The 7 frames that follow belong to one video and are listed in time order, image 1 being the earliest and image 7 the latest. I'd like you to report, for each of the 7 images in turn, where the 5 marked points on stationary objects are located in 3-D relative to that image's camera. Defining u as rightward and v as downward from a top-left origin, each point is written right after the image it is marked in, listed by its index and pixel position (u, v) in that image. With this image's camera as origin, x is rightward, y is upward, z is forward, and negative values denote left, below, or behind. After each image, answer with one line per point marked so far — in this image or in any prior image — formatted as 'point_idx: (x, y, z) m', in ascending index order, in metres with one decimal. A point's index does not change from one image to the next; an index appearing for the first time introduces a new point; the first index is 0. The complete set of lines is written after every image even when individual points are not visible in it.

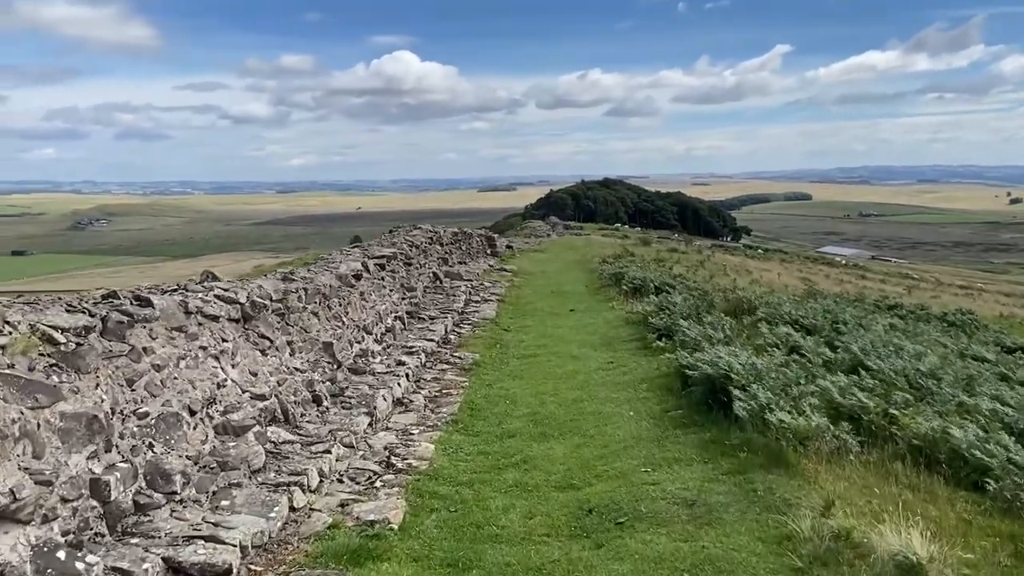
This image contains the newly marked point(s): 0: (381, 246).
0: (-3.2, +1.0, +19.9) m
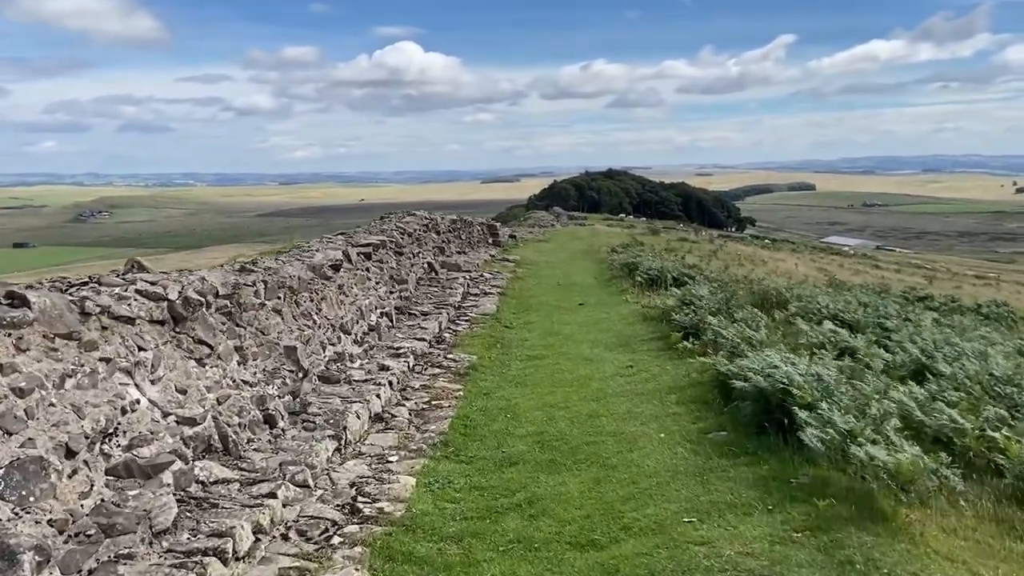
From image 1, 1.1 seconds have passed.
0: (-3.2, +1.2, +17.8) m
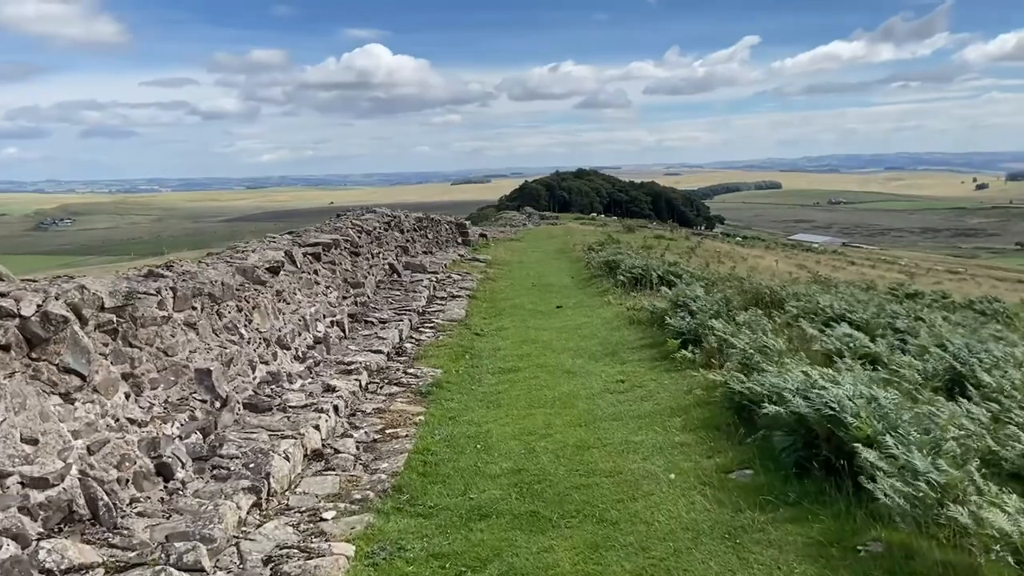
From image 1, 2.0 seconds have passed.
0: (-3.8, +1.1, +15.9) m
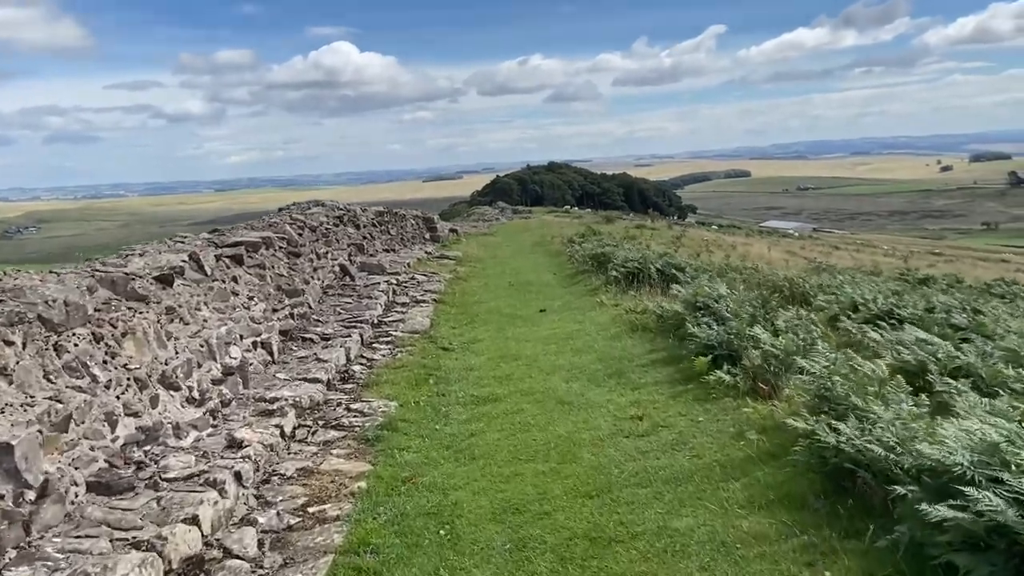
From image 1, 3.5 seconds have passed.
0: (-4.3, +0.9, +13.0) m
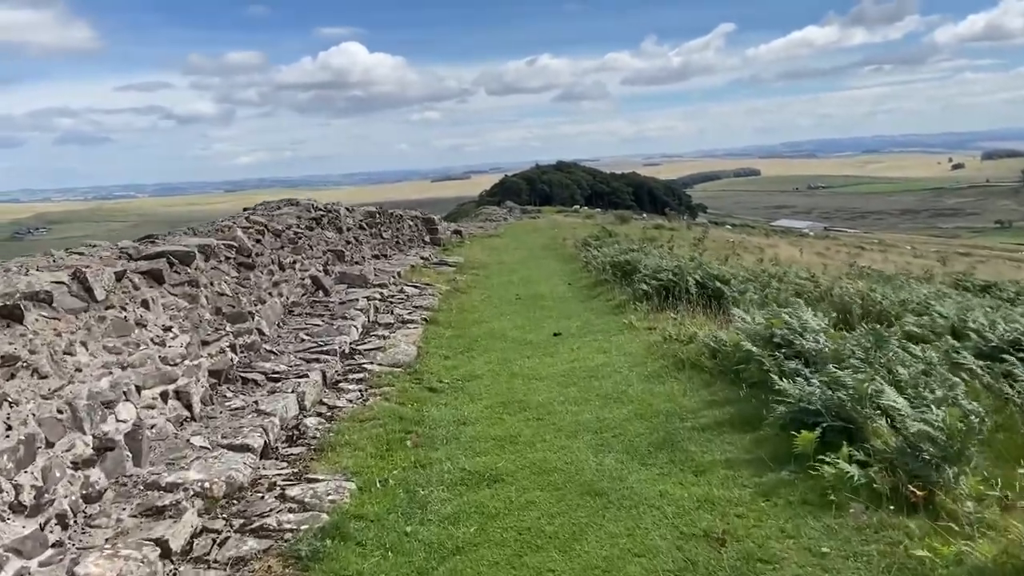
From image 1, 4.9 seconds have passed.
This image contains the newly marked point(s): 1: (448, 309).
0: (-4.2, +0.7, +10.3) m
1: (-1.1, -0.3, +13.7) m
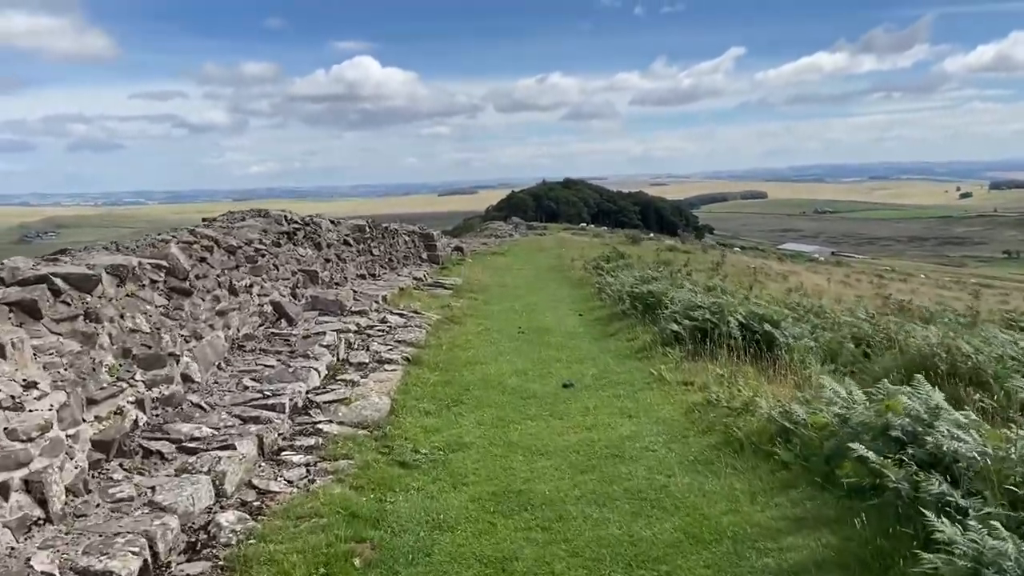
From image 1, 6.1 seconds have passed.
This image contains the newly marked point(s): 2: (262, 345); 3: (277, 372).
0: (-4.1, +0.4, +8.1) m
1: (-1.1, -0.8, +11.4) m
2: (-3.0, -0.7, +9.7) m
3: (-2.6, -0.9, +8.8) m
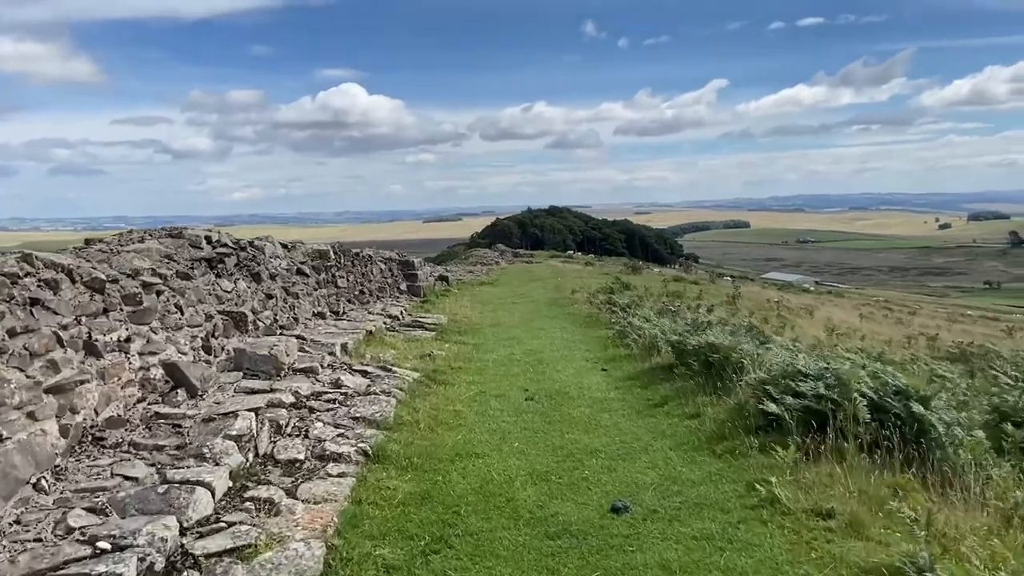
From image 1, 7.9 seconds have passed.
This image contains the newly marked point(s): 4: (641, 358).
0: (-4.0, 0.0, +4.6) m
1: (-1.0, -1.3, +7.9) m
2: (-2.9, -1.1, +6.2) m
3: (-2.4, -1.3, +5.3) m
4: (+1.8, -0.9, +11.0) m
